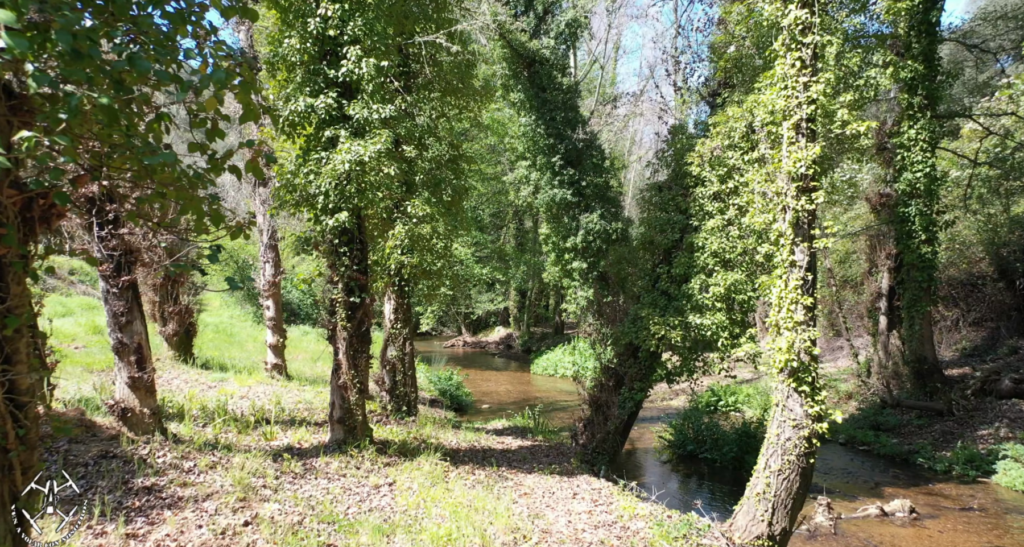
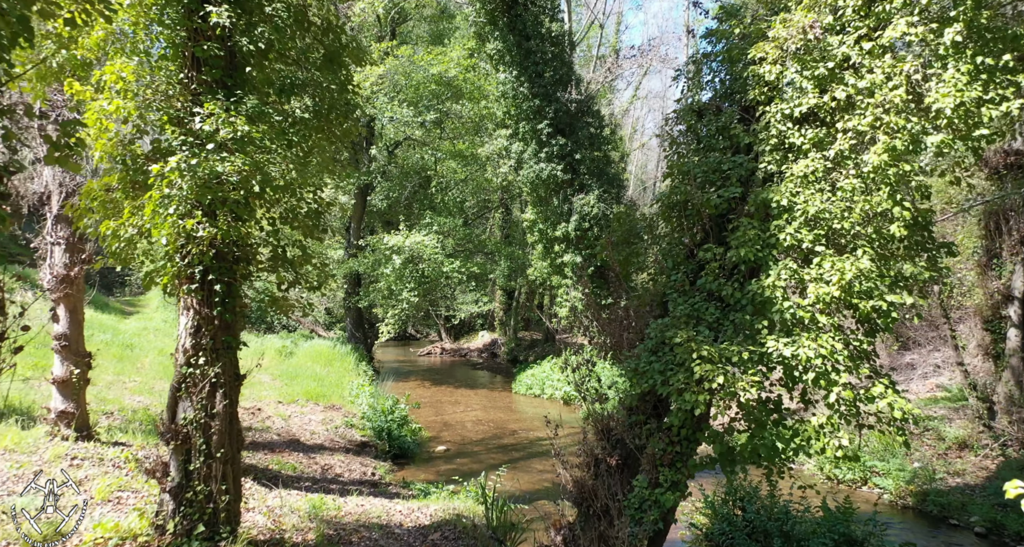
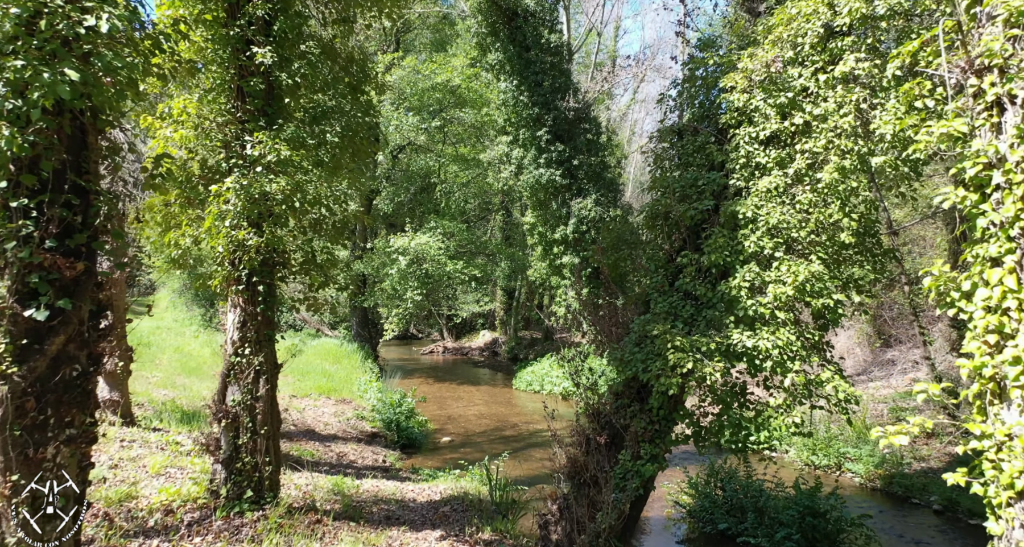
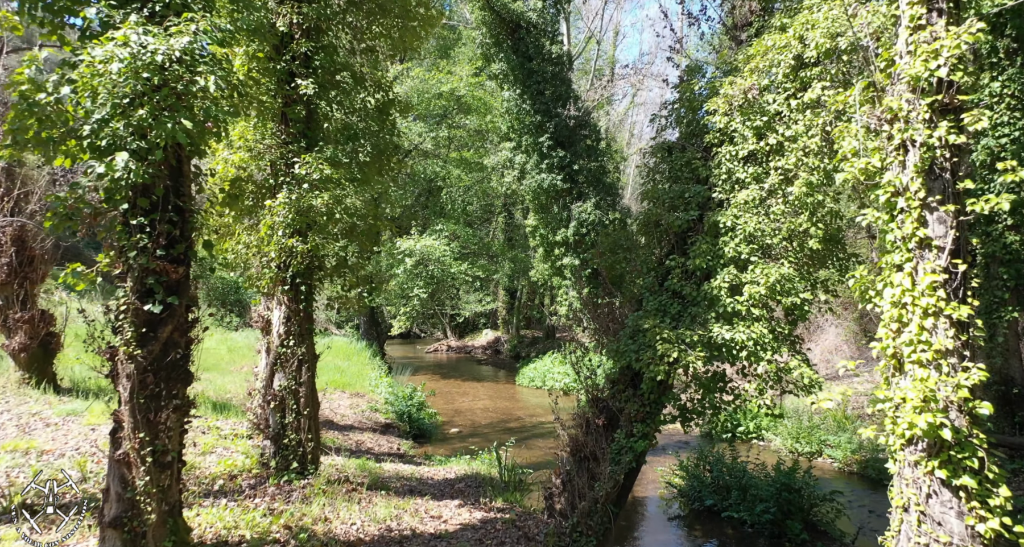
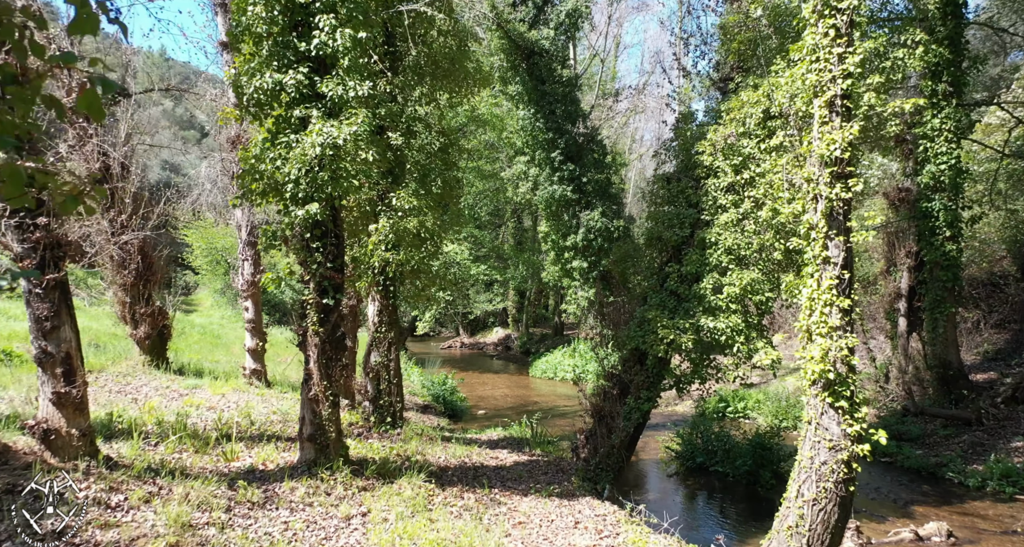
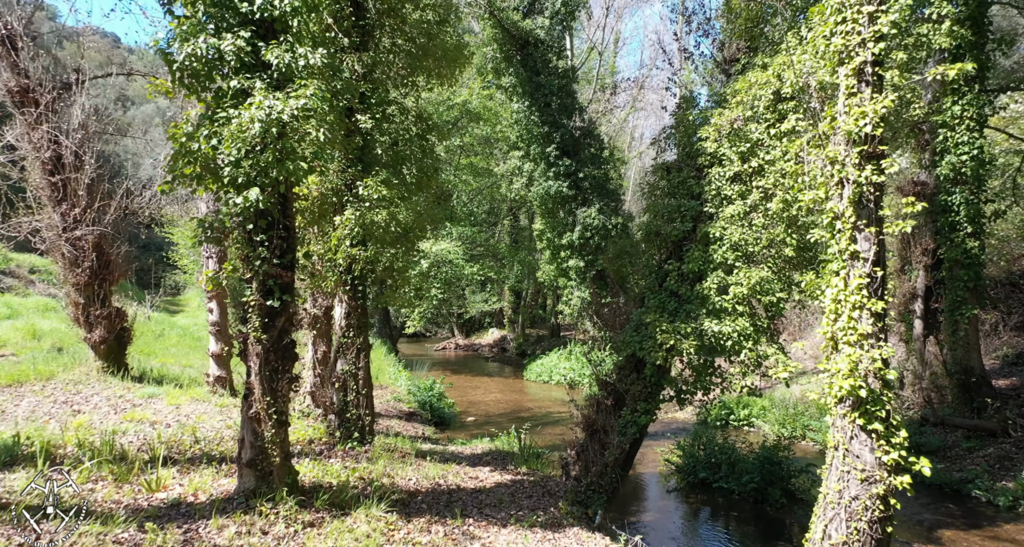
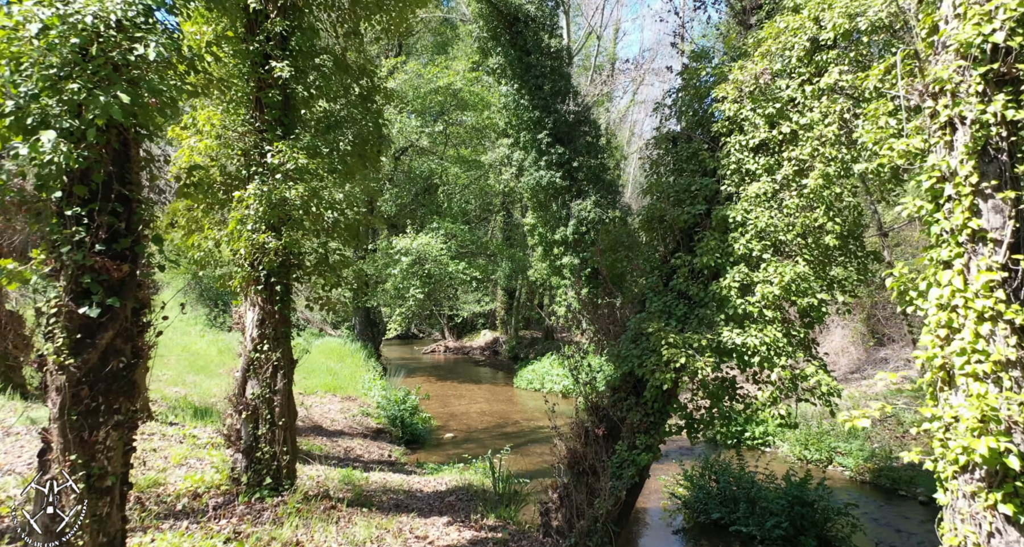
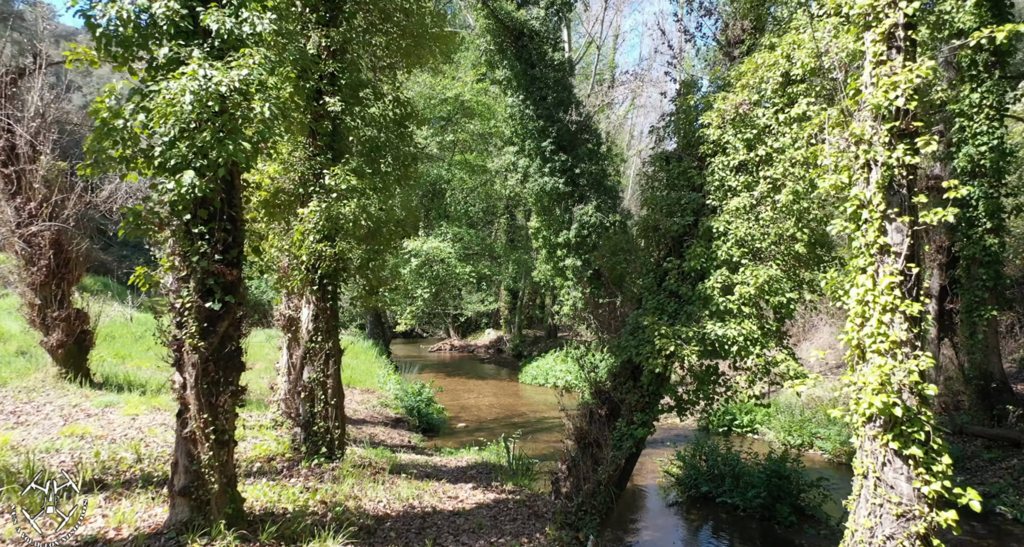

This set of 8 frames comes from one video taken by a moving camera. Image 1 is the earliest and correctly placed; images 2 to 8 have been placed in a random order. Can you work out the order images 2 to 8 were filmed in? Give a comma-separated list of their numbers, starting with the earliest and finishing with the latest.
5, 6, 8, 4, 7, 3, 2
